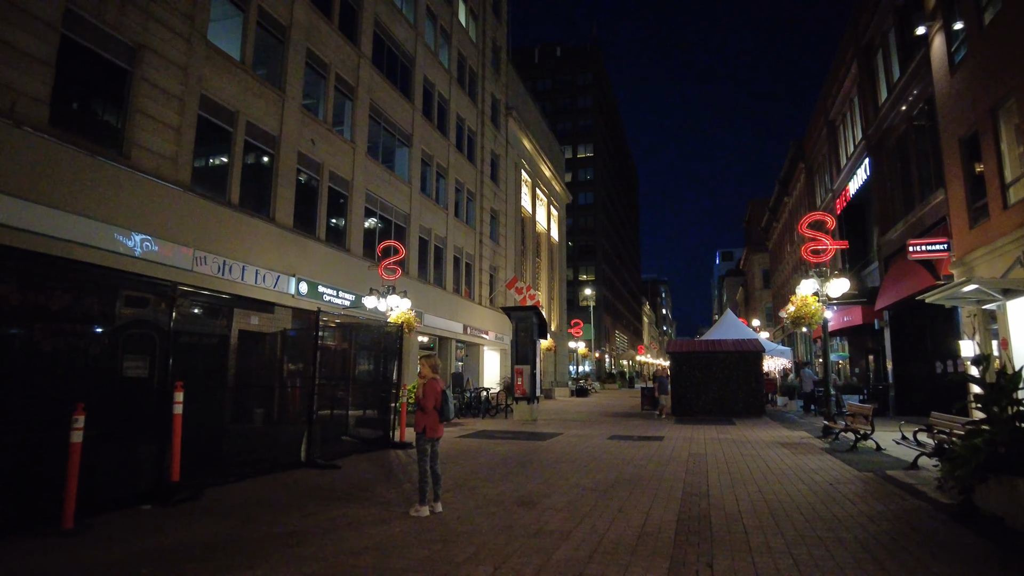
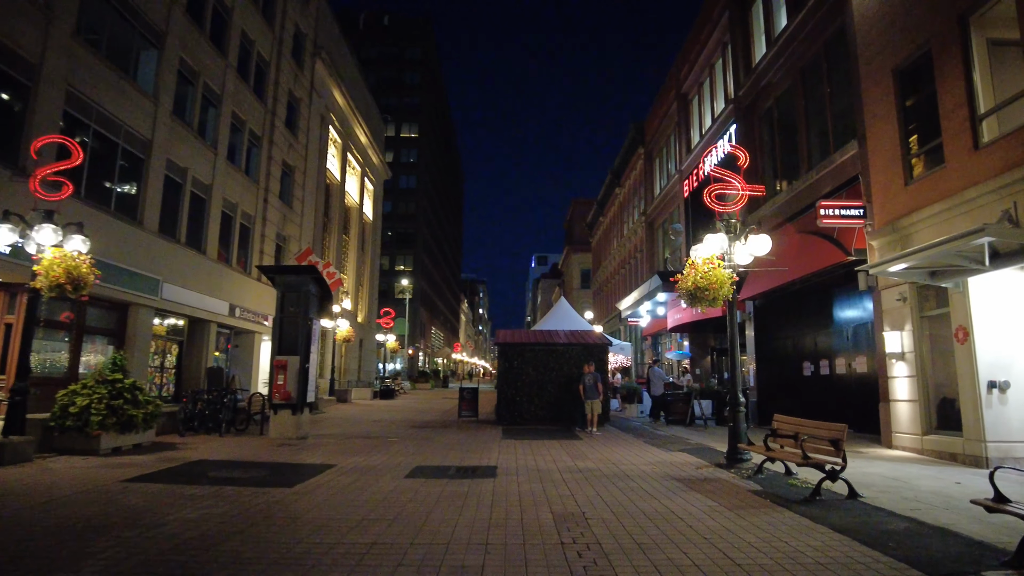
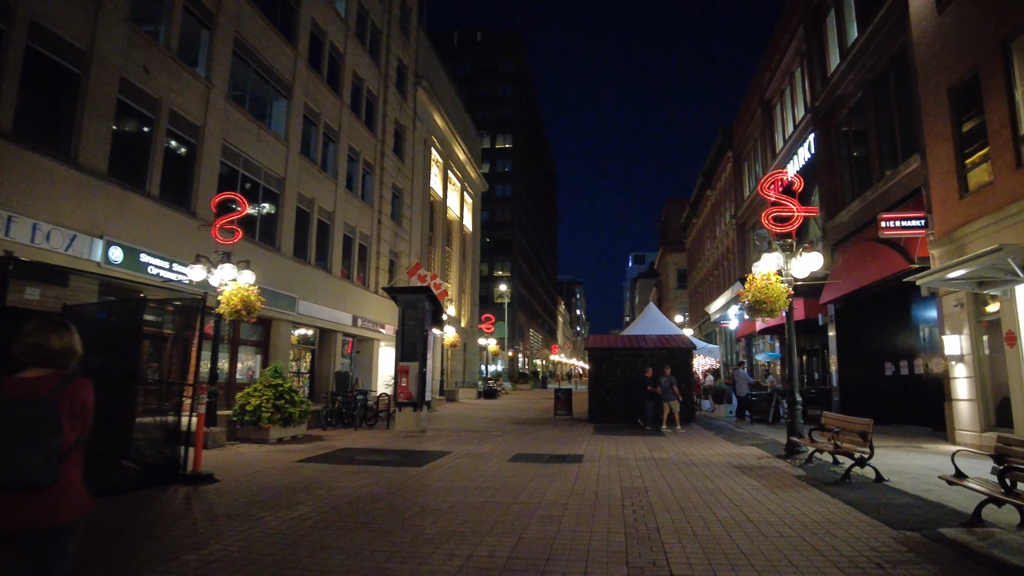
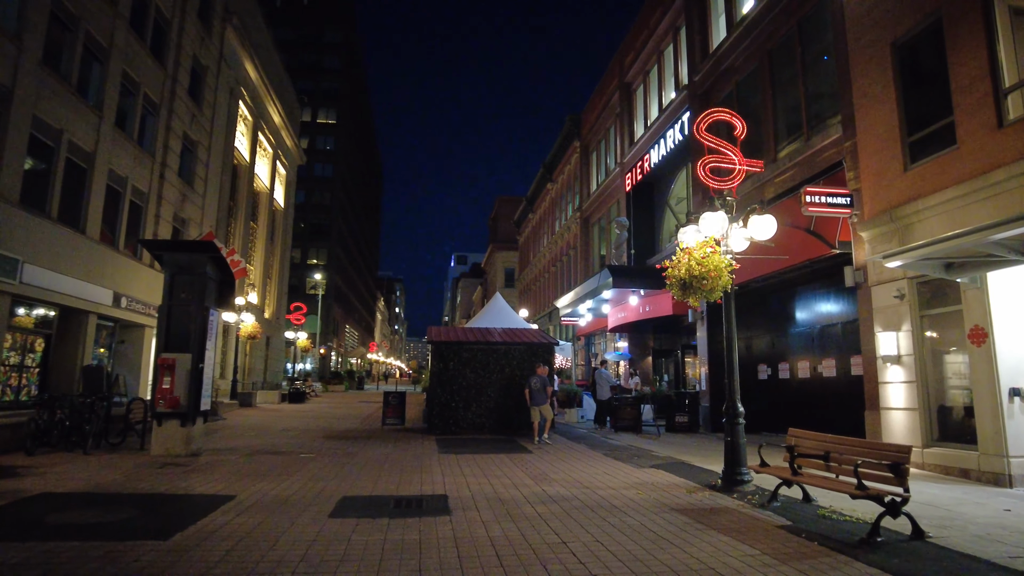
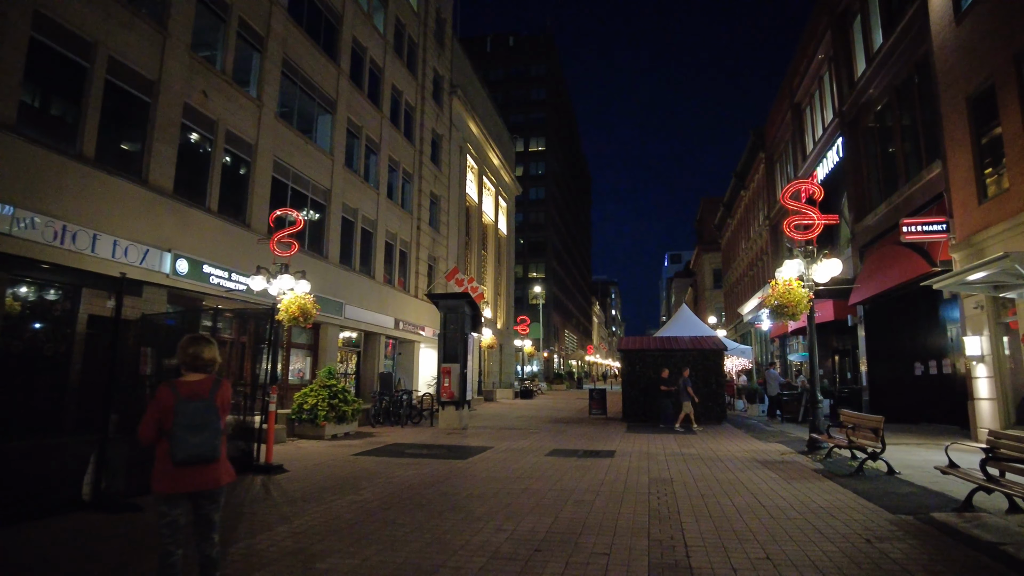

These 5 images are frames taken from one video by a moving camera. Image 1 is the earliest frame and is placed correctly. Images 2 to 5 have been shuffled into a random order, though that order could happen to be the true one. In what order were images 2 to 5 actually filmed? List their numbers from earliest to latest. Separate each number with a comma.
5, 3, 2, 4
